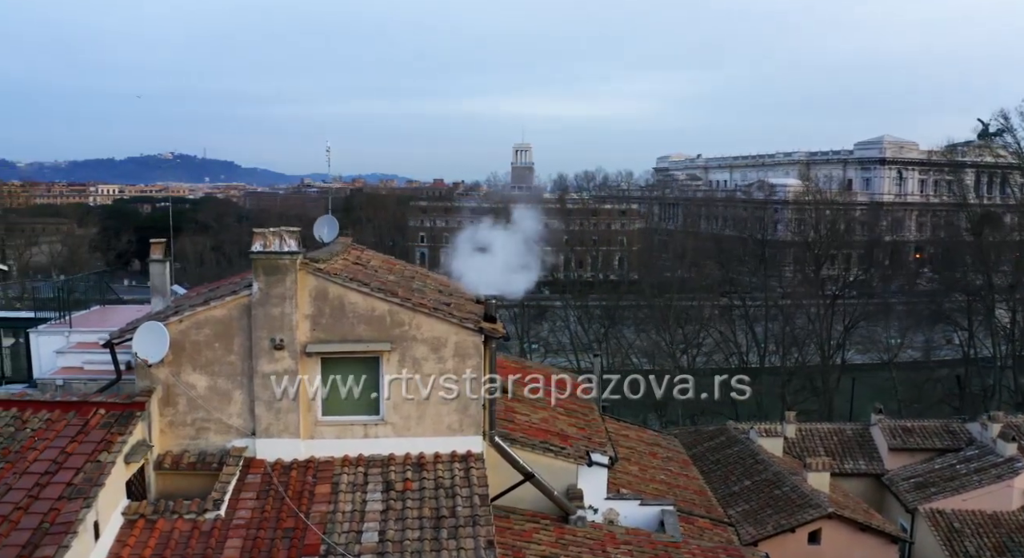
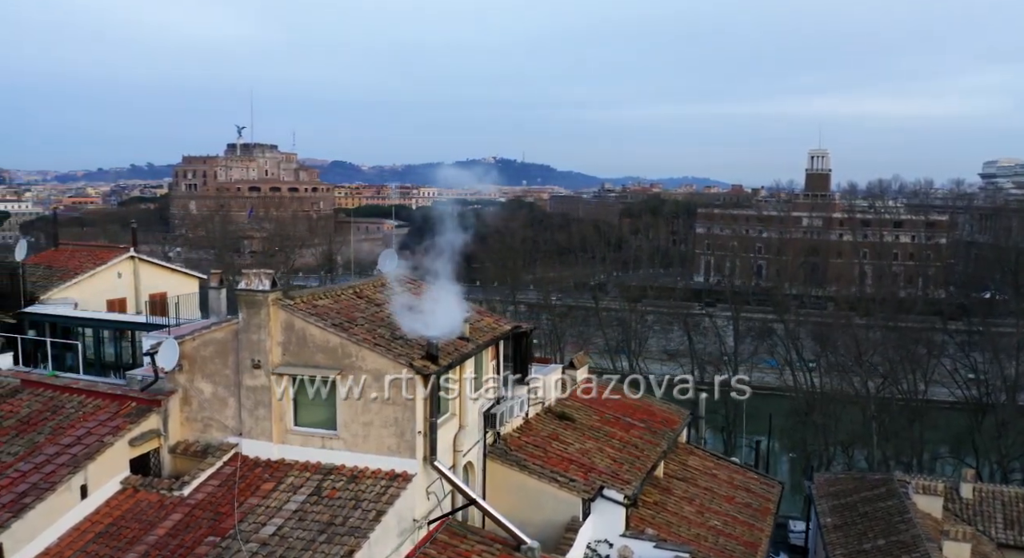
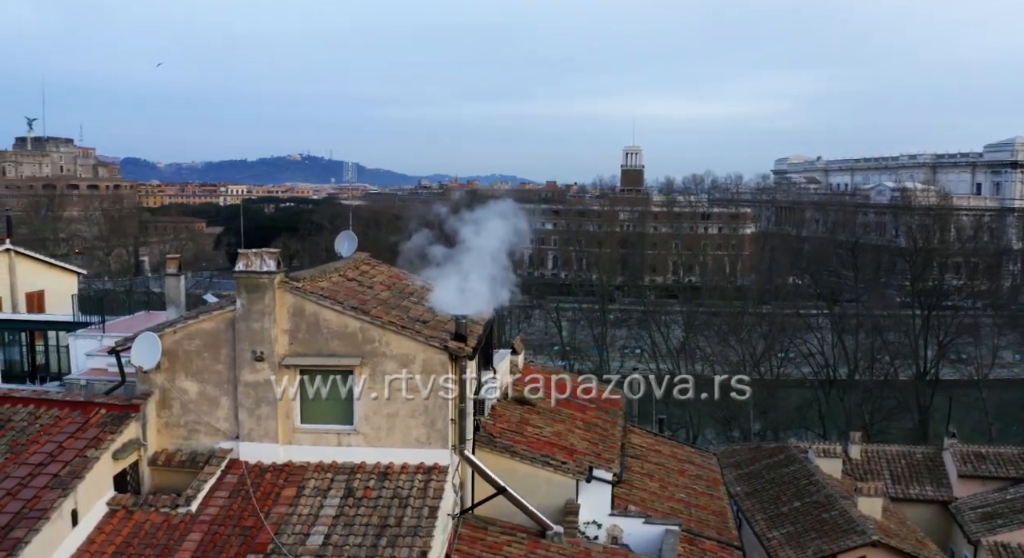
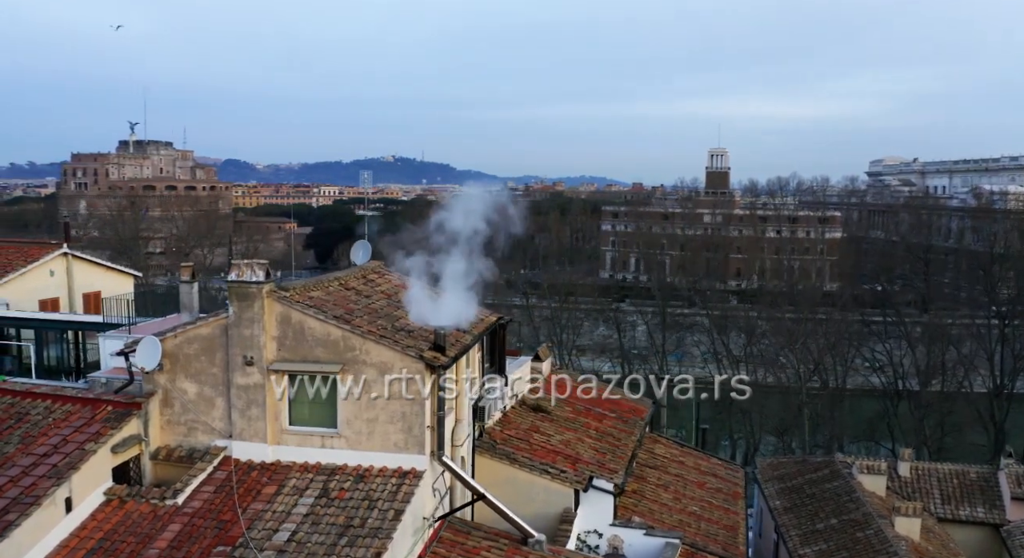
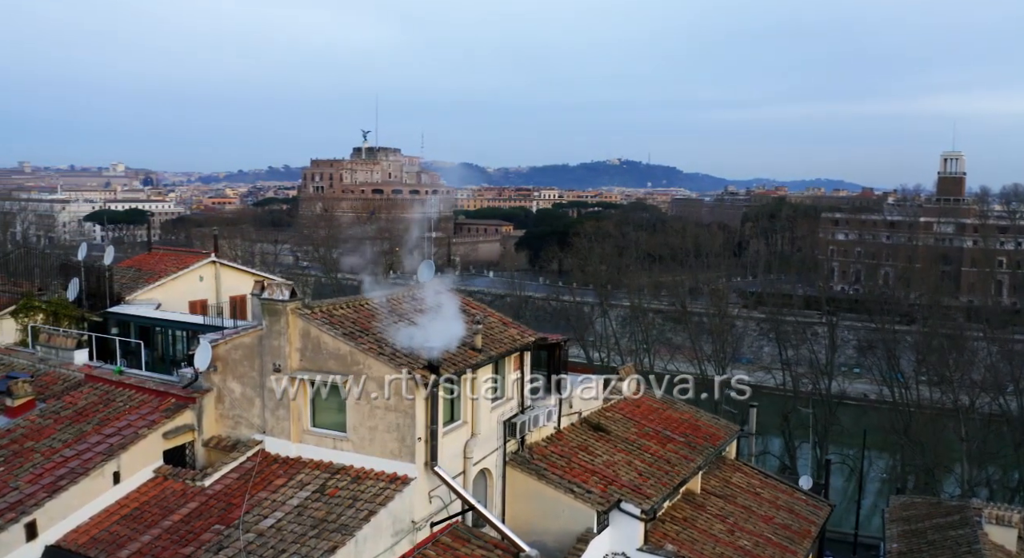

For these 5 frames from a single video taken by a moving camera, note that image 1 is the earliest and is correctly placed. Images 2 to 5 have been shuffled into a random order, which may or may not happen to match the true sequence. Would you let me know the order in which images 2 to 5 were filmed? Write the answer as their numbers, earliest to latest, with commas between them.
3, 4, 2, 5
